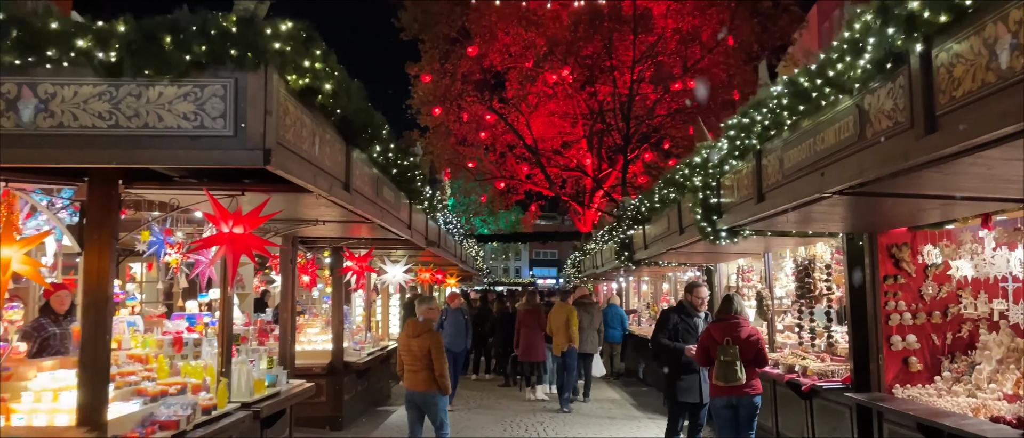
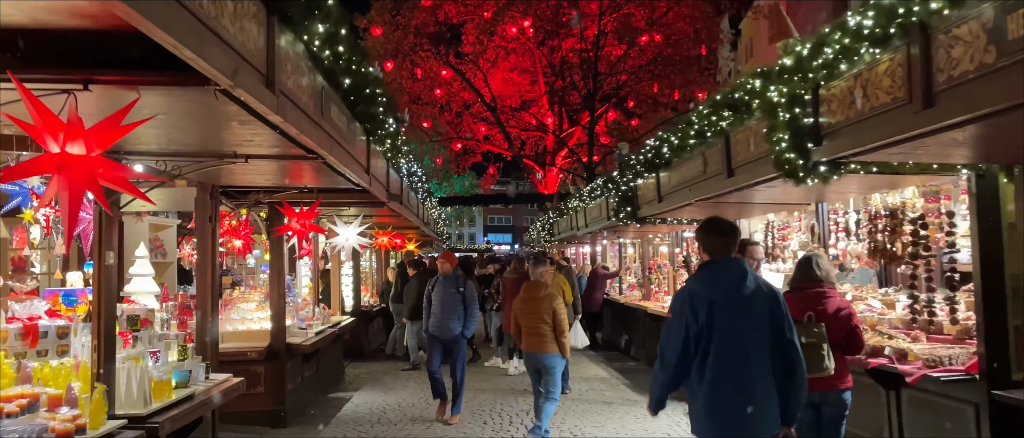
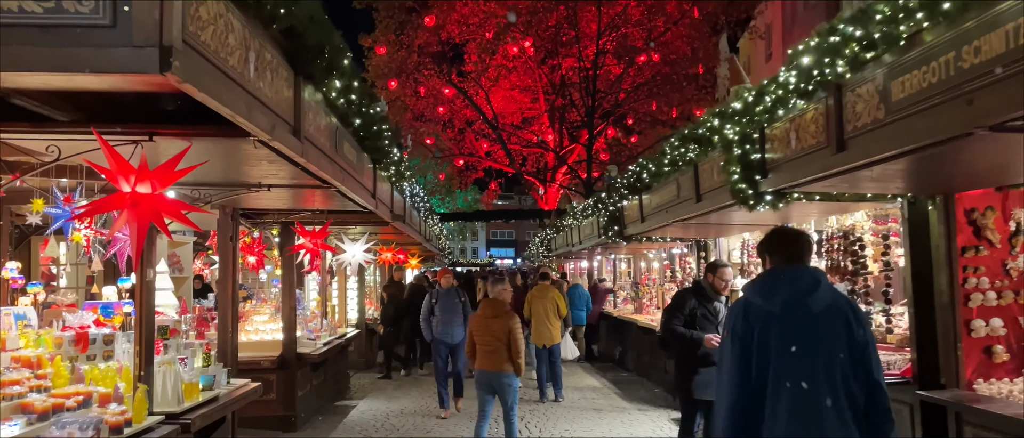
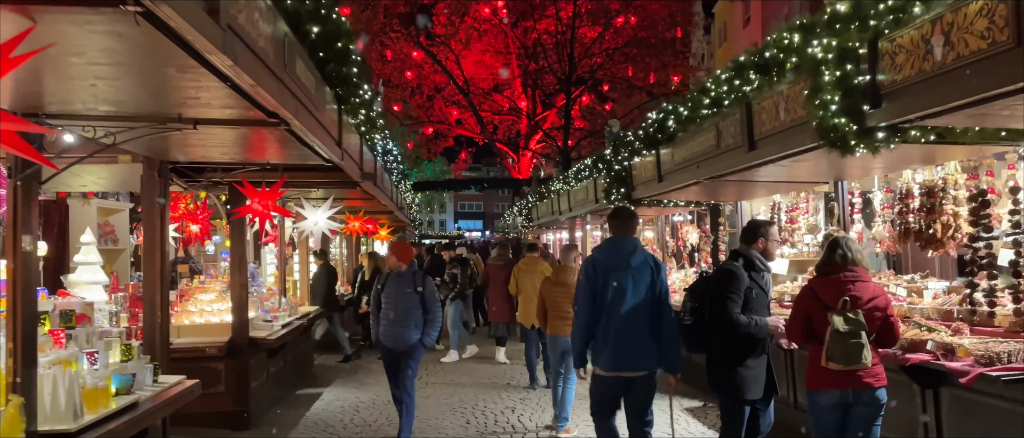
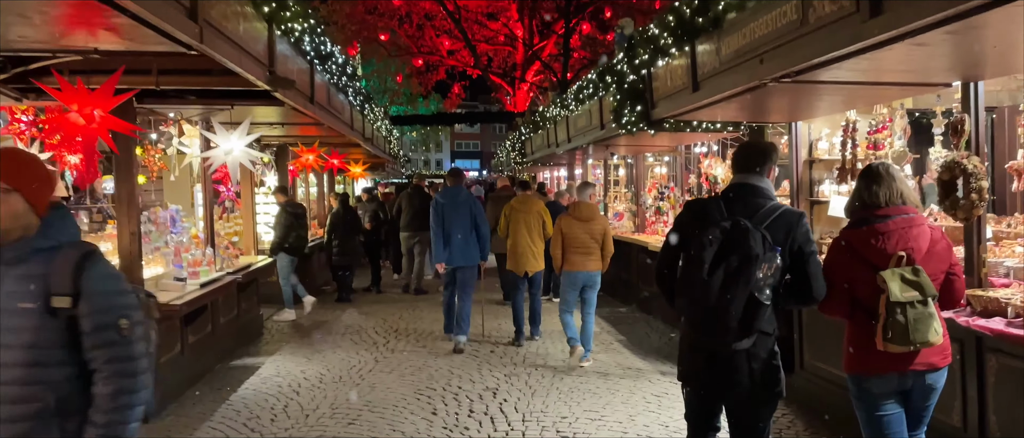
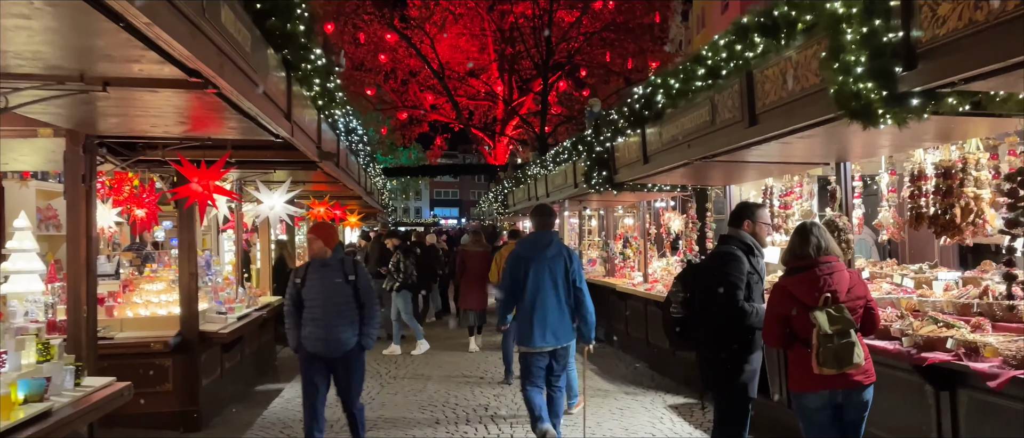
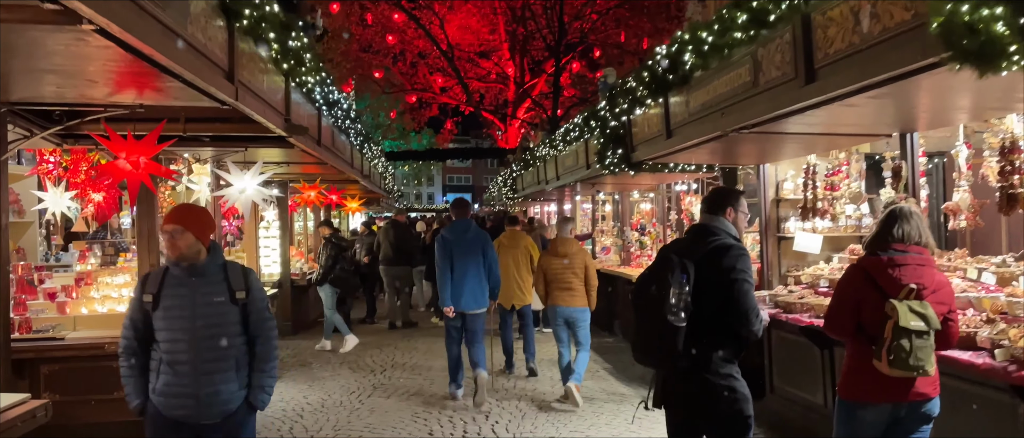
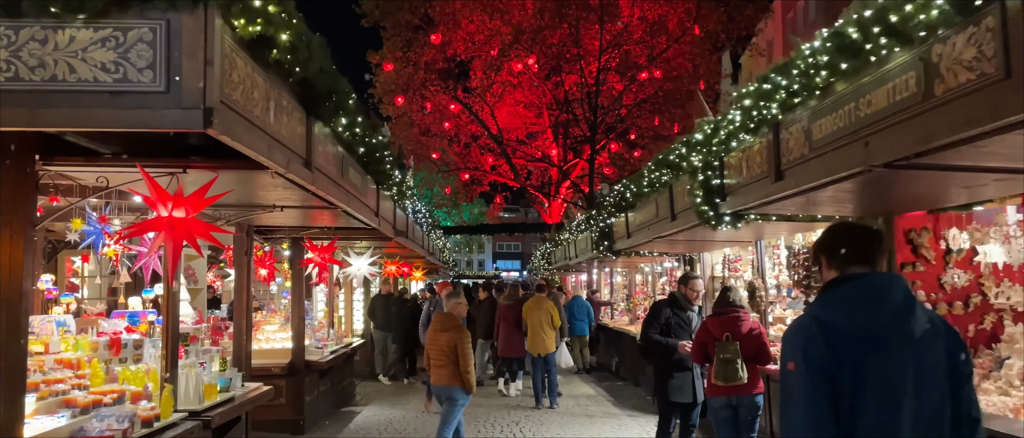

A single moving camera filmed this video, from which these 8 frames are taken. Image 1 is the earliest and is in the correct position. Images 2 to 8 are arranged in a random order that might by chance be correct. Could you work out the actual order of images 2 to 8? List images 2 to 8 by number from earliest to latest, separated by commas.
8, 3, 2, 4, 6, 7, 5
